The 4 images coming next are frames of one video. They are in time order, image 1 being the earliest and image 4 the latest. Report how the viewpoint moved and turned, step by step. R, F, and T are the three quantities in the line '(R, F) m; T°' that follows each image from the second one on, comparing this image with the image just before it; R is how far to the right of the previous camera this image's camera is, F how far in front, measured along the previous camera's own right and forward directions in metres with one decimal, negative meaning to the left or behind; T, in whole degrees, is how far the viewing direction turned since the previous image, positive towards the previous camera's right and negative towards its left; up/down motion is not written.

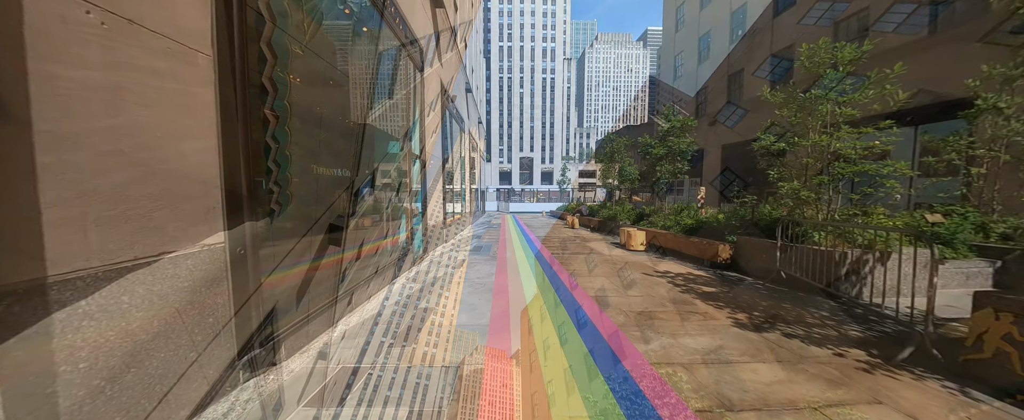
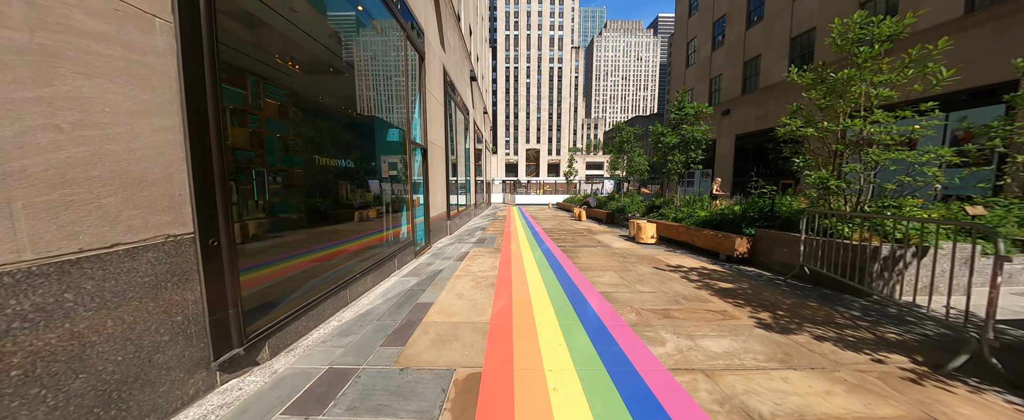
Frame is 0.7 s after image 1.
(0.0, +0.3) m; -1°
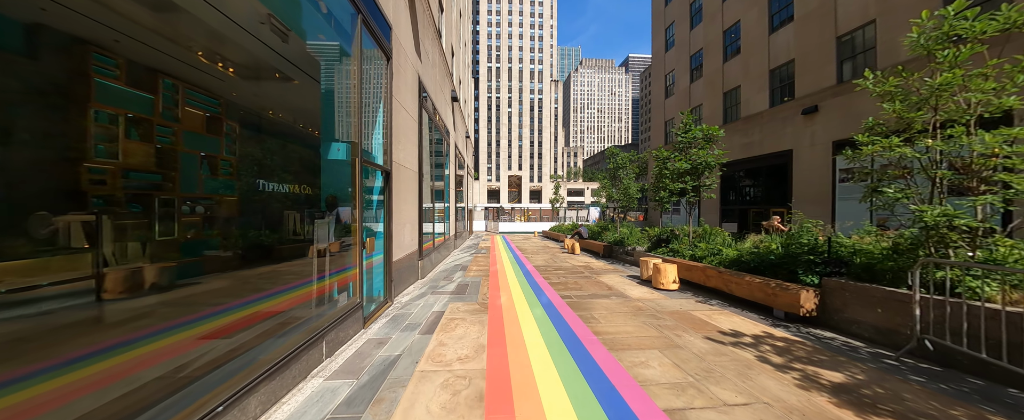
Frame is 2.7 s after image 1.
(-0.2, +1.8) m; +4°
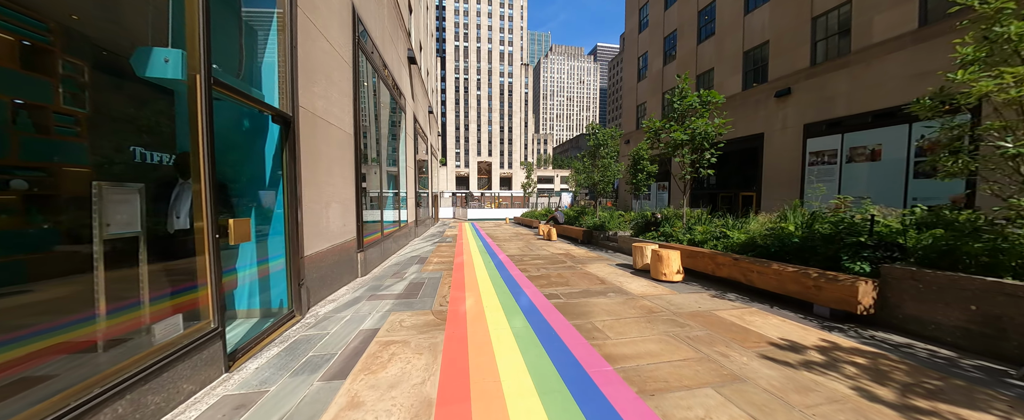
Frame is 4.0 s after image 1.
(0.0, +1.7) m; +6°
